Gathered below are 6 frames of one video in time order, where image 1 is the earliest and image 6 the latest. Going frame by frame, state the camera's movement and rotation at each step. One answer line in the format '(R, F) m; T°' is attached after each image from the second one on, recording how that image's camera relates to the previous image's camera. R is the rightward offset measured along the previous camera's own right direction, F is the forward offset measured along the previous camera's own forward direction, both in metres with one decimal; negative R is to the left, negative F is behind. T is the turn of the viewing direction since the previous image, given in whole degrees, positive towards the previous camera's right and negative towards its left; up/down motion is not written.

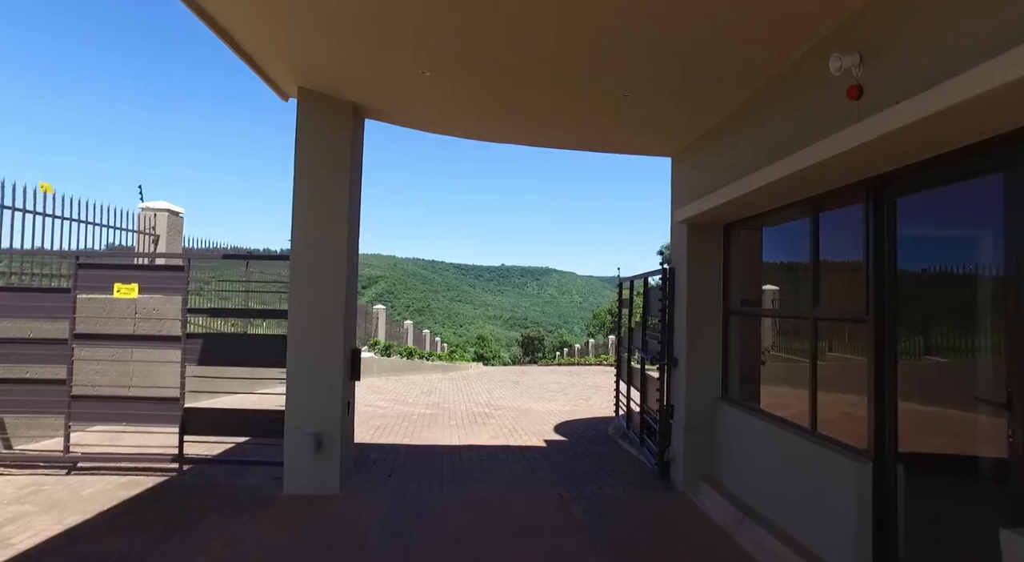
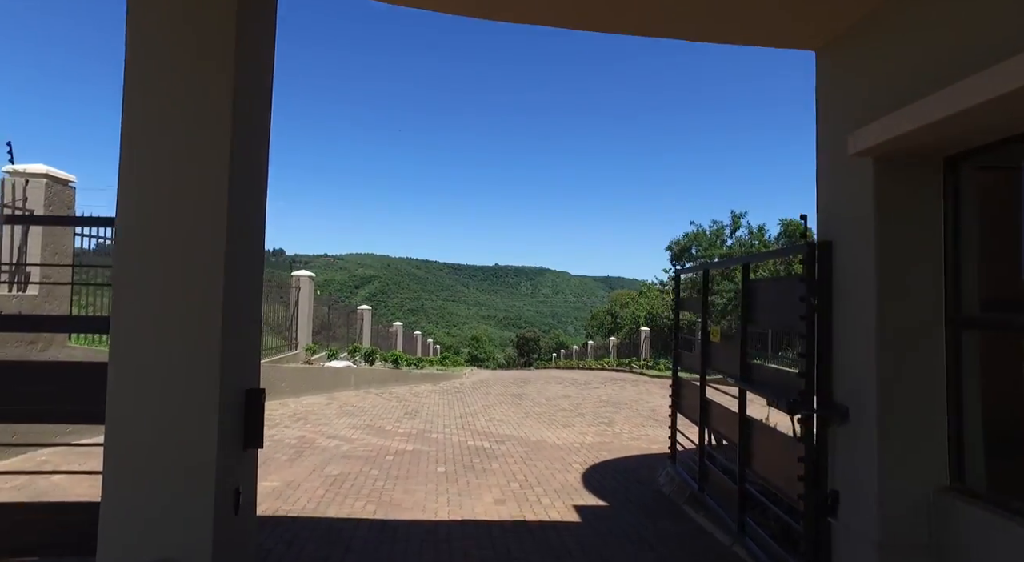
(-0.2, +2.4) m; +1°
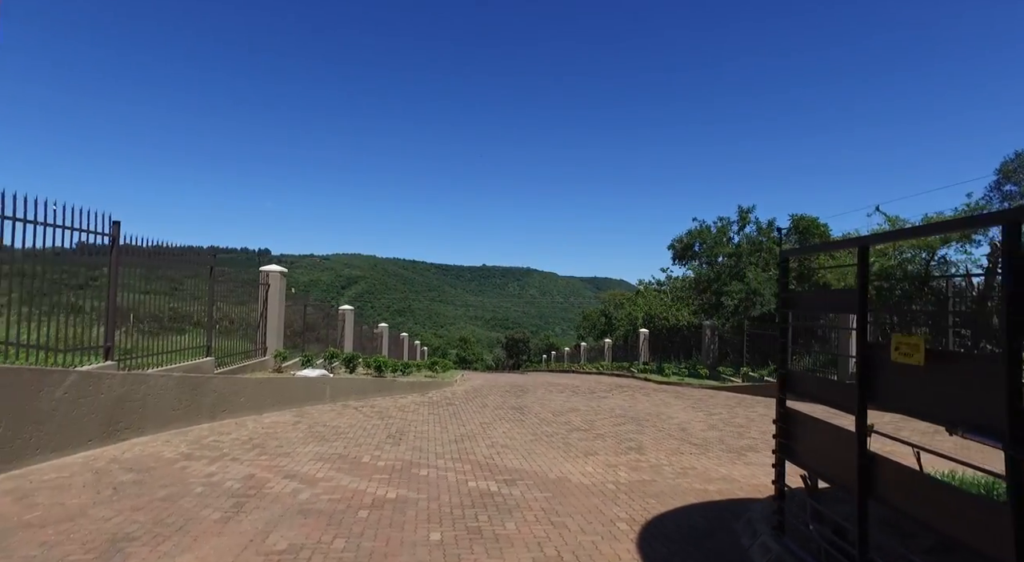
(-0.3, +1.9) m; +1°
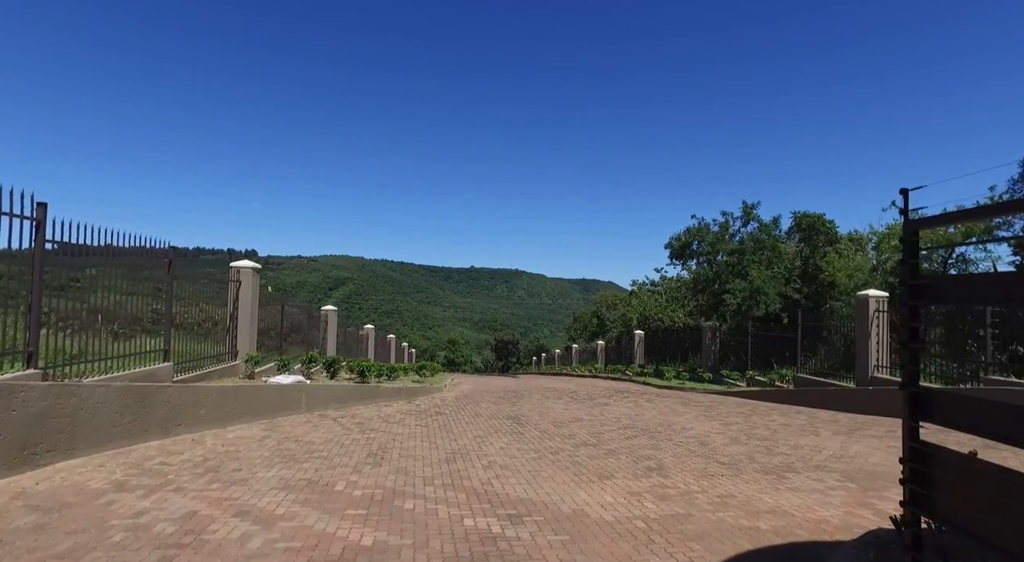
(-0.2, +1.2) m; +1°
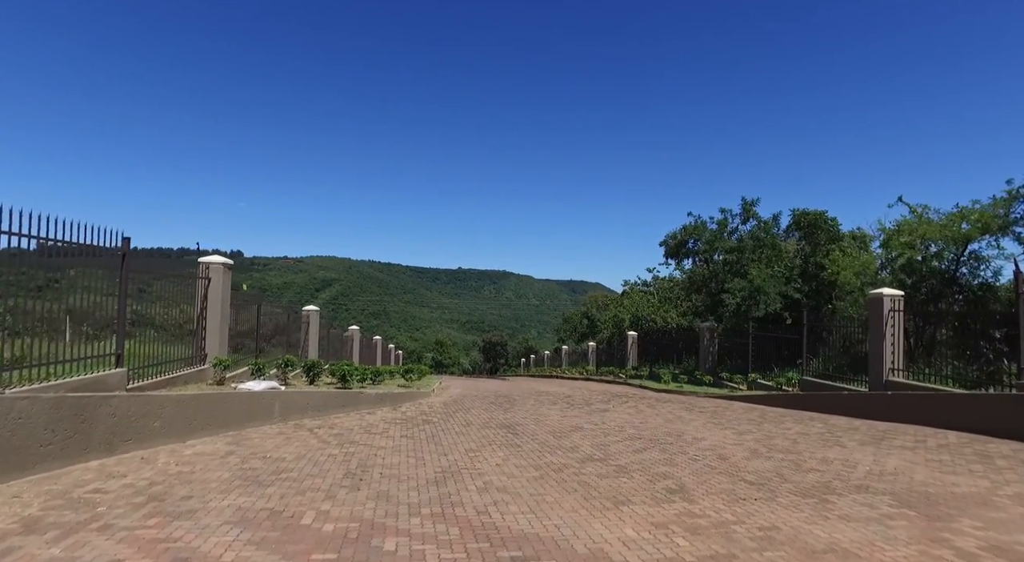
(-0.1, +1.0) m; +1°
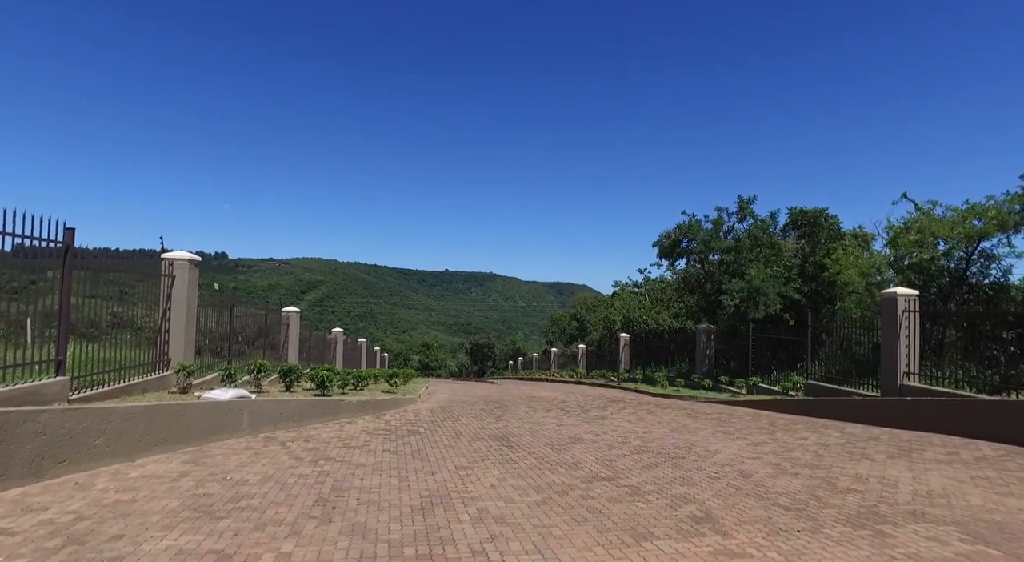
(-0.1, +1.0) m; +1°
